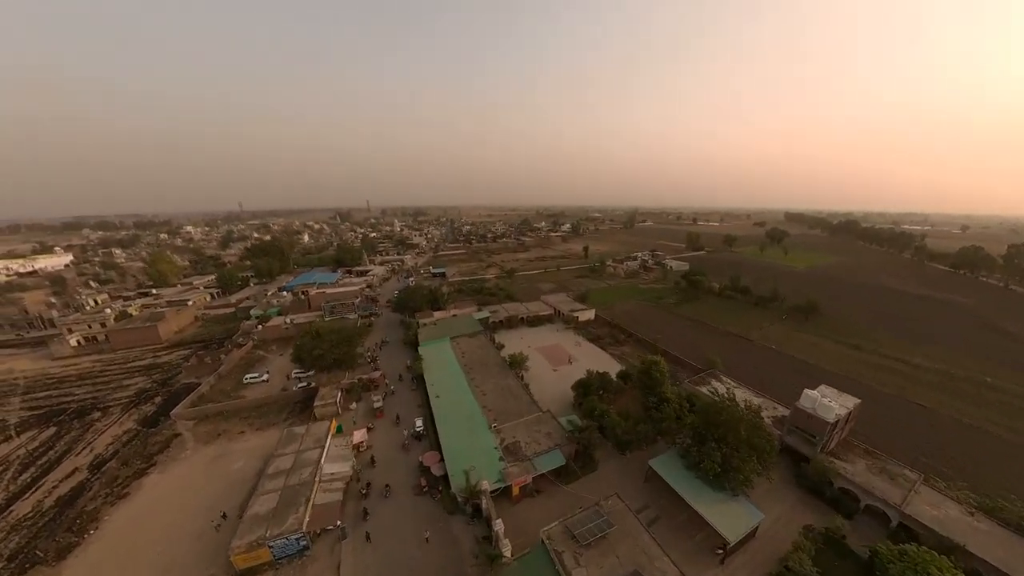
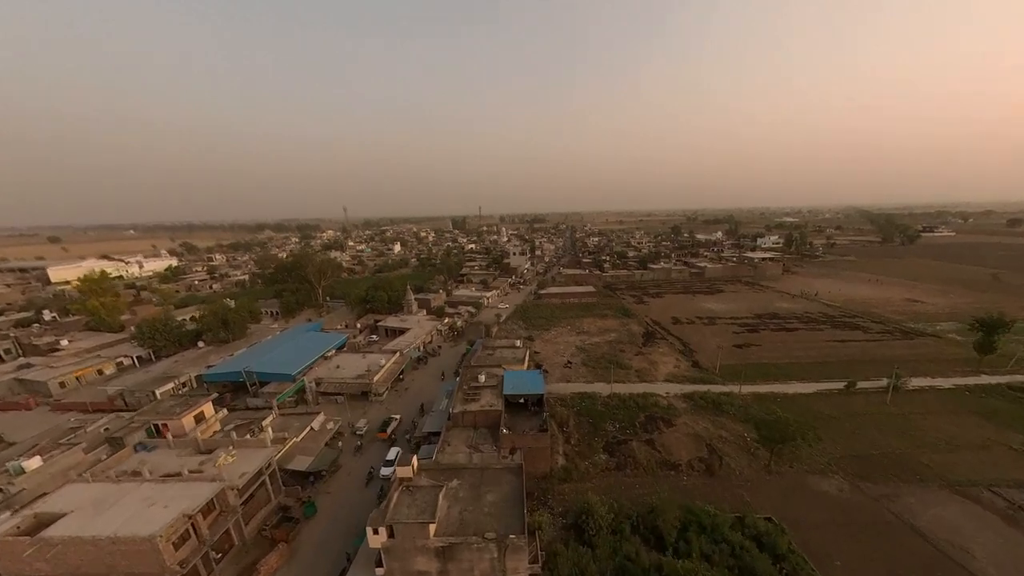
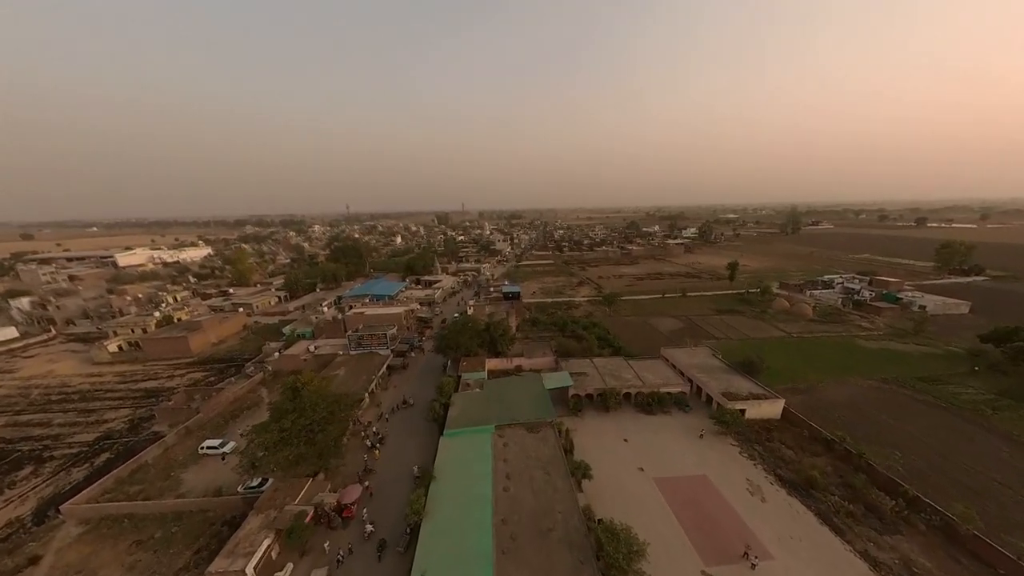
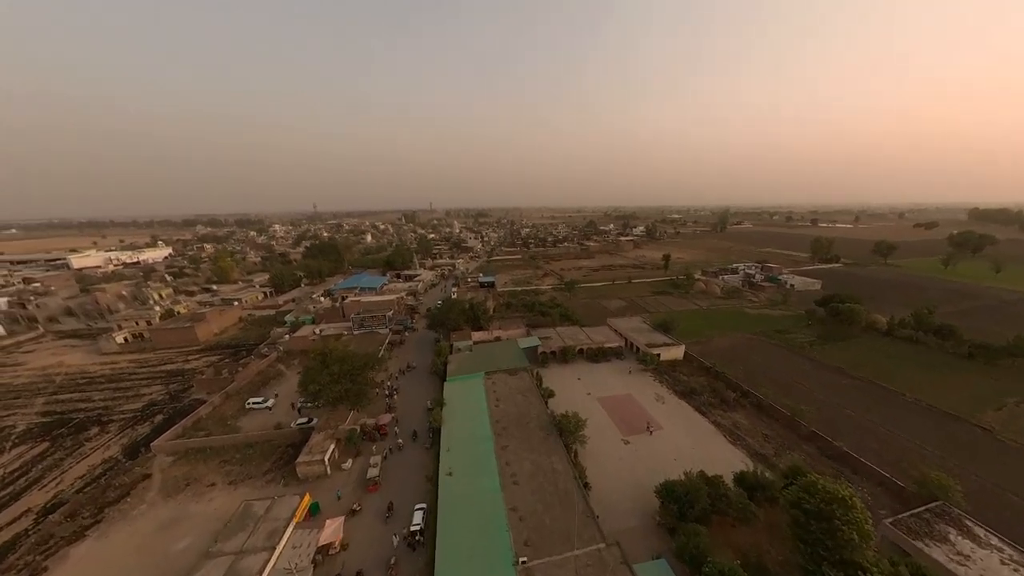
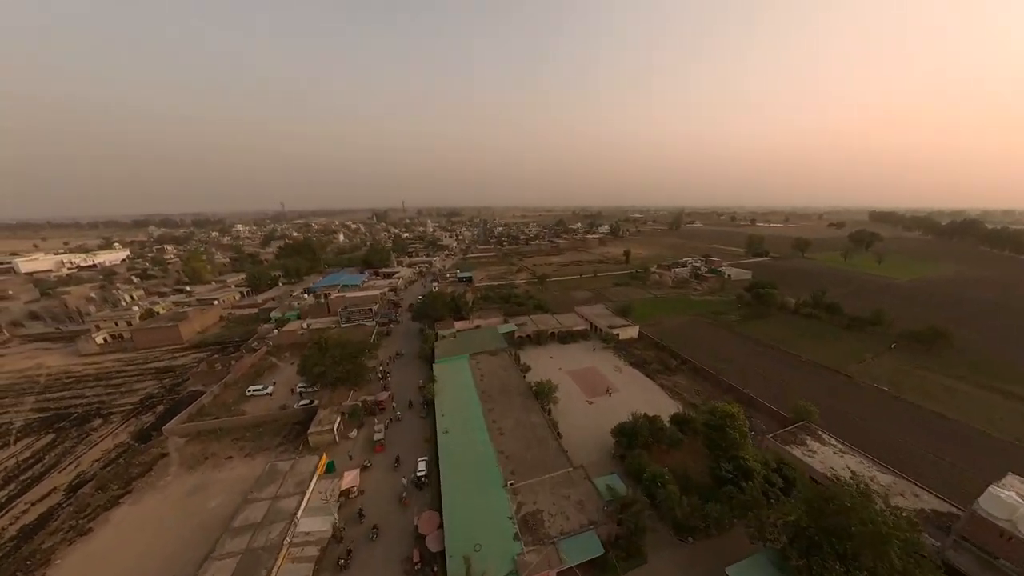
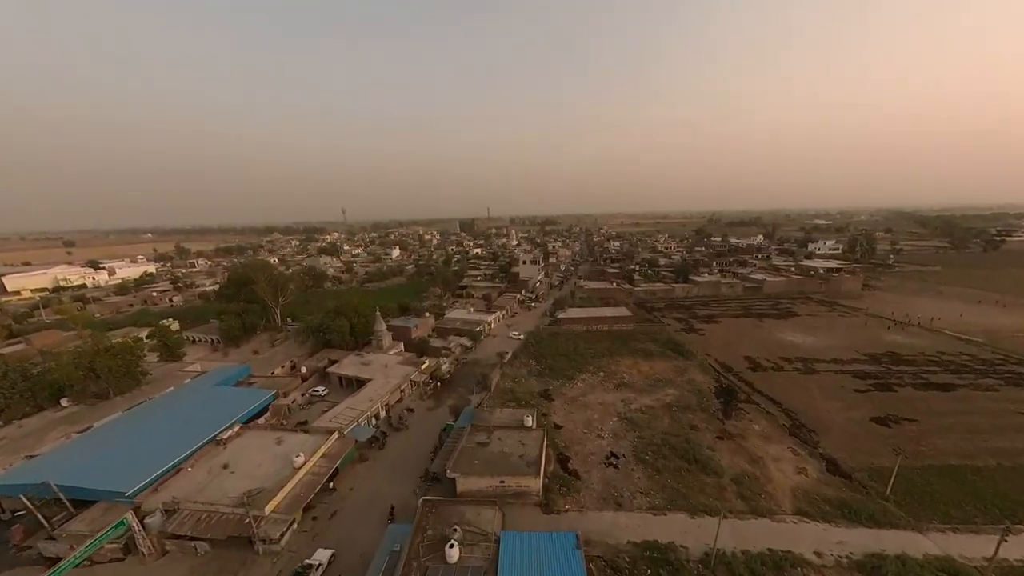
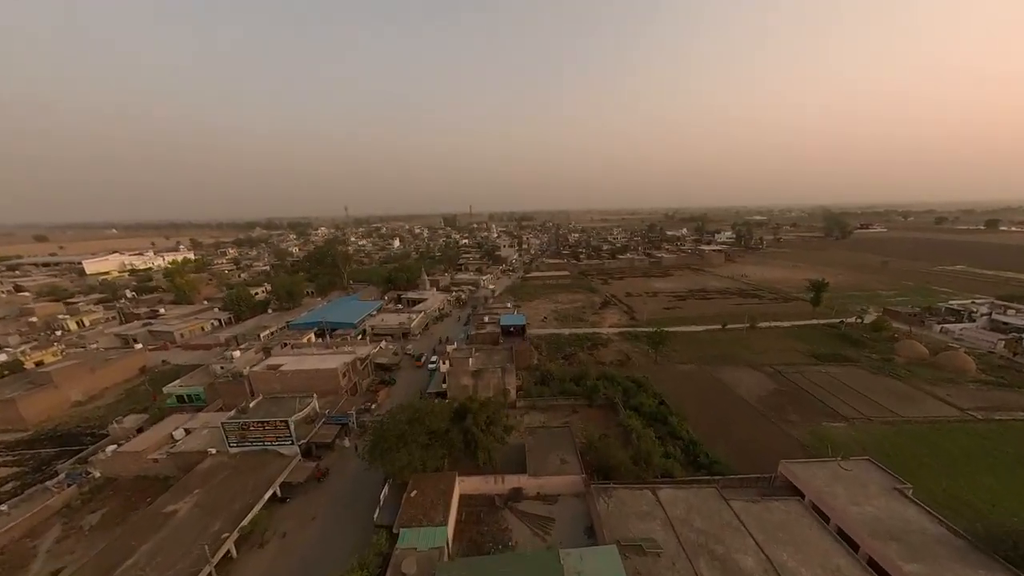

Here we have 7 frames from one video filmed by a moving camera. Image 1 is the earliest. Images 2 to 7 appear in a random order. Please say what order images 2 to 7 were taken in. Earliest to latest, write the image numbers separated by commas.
5, 4, 3, 7, 2, 6
